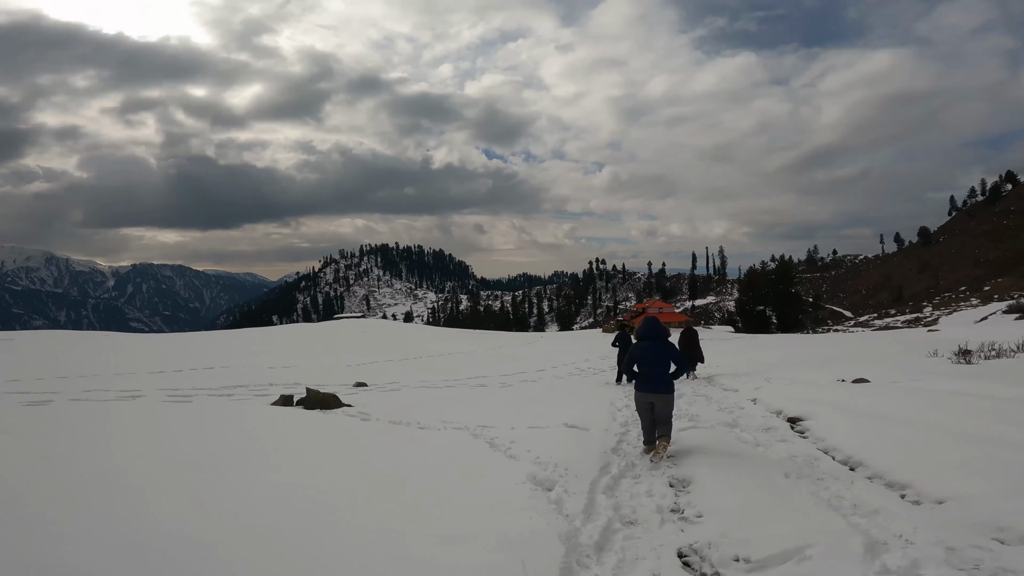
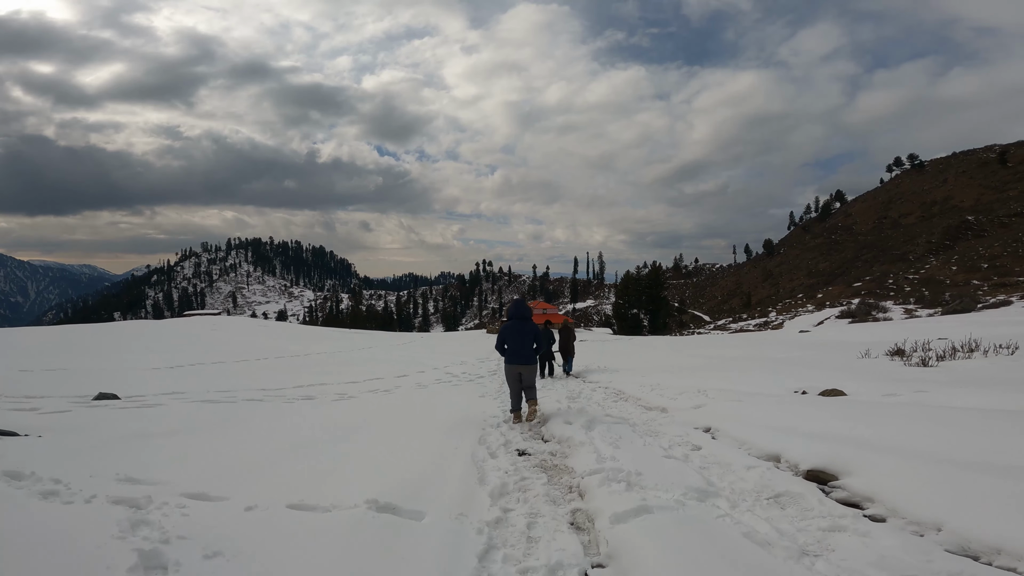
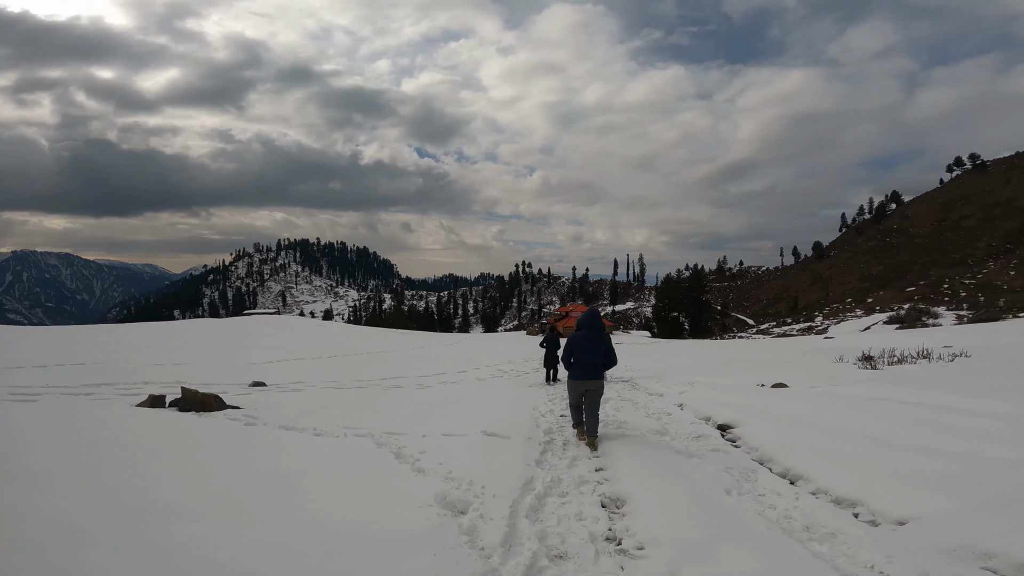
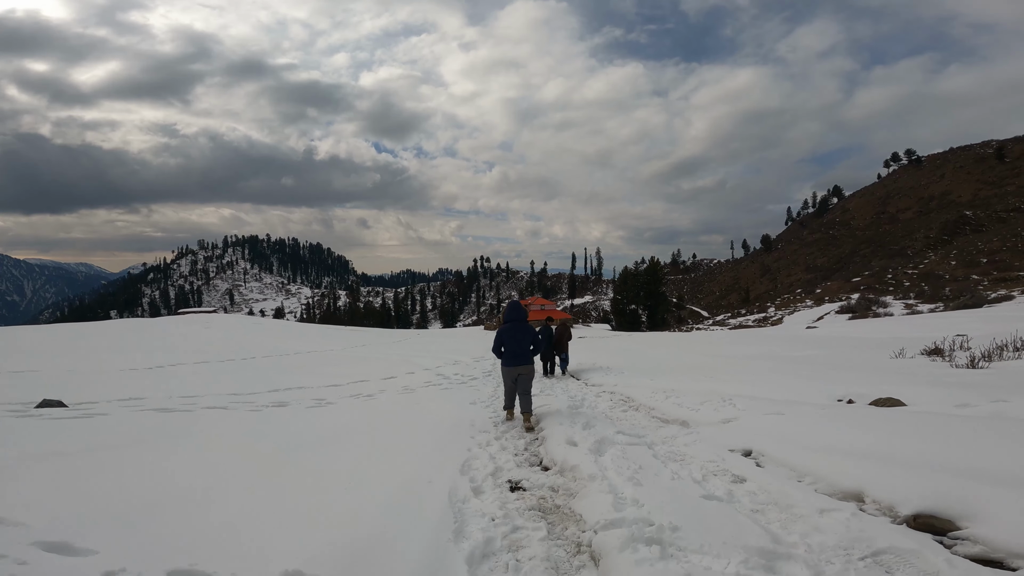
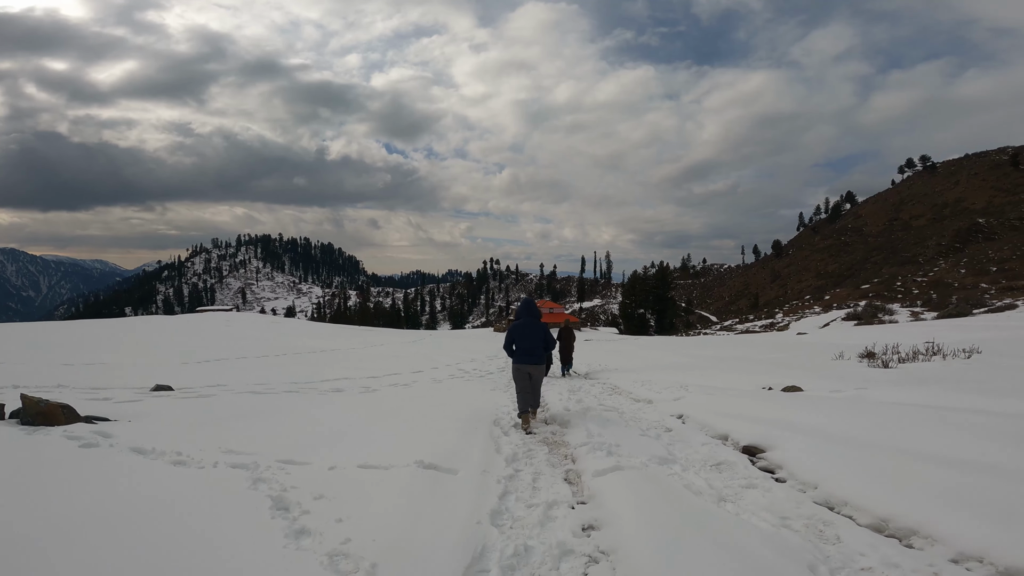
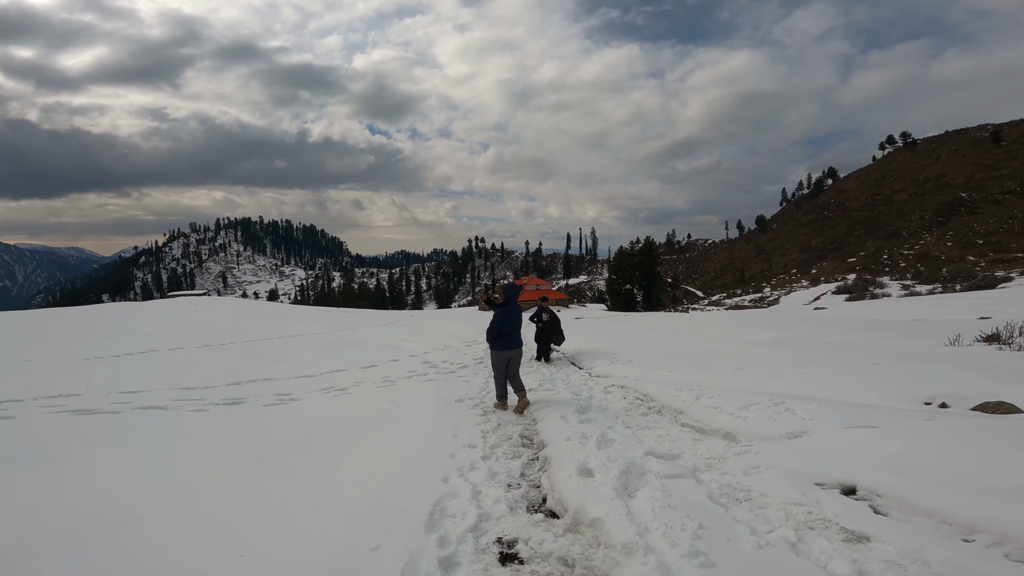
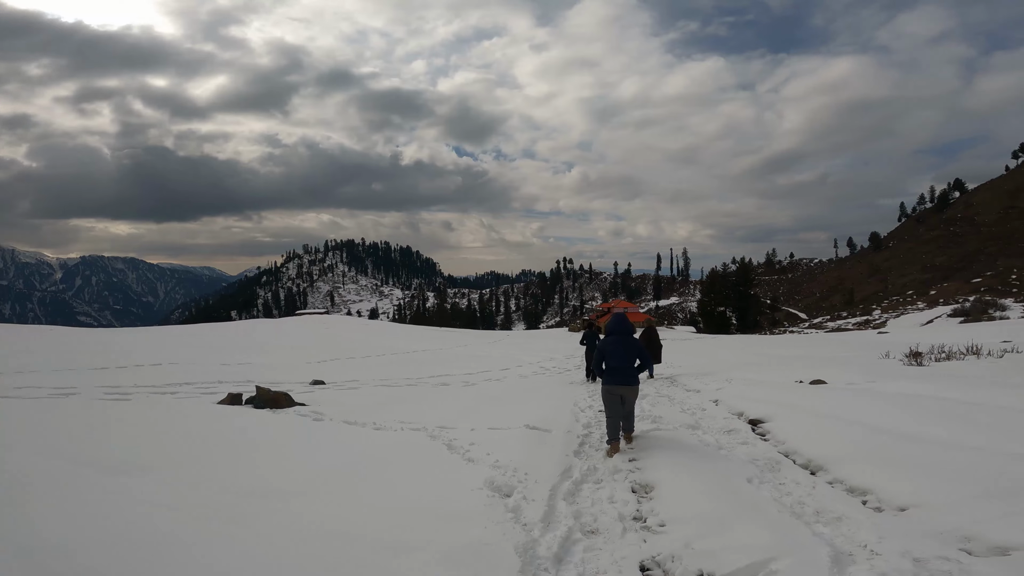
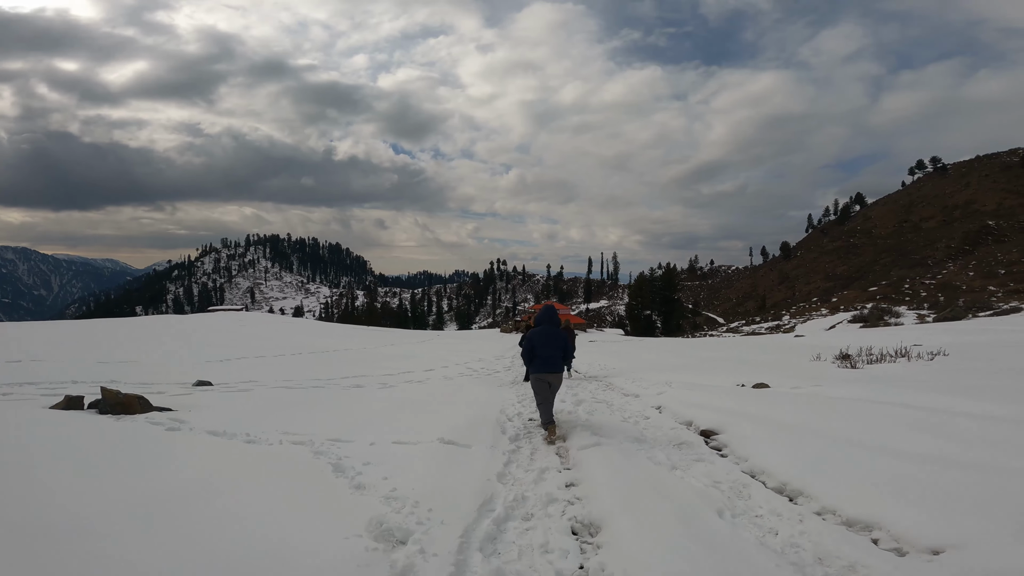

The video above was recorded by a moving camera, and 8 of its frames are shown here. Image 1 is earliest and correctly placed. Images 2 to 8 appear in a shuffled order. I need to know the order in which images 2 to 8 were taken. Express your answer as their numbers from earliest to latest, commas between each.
7, 3, 8, 5, 2, 4, 6
